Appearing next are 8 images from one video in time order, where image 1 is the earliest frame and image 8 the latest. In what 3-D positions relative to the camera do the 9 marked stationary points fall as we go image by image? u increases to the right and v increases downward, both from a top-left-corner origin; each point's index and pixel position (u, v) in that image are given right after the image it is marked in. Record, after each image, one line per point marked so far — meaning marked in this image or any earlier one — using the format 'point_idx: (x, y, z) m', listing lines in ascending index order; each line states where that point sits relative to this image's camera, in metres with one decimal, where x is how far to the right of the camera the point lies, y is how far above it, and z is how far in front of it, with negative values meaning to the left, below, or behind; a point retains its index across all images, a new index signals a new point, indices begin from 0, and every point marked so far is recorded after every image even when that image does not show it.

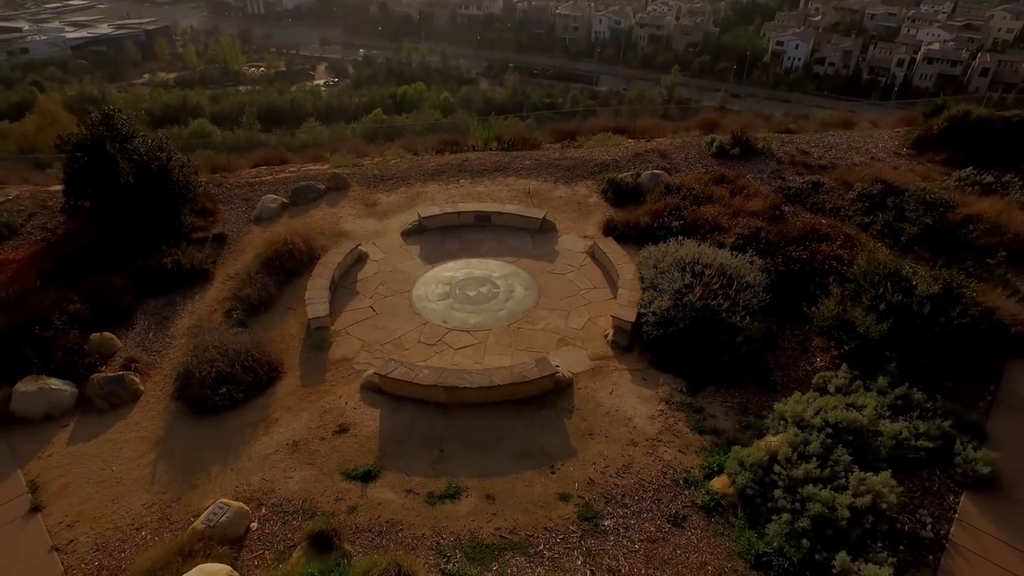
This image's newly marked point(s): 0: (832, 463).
0: (+2.5, -1.4, +5.0) m
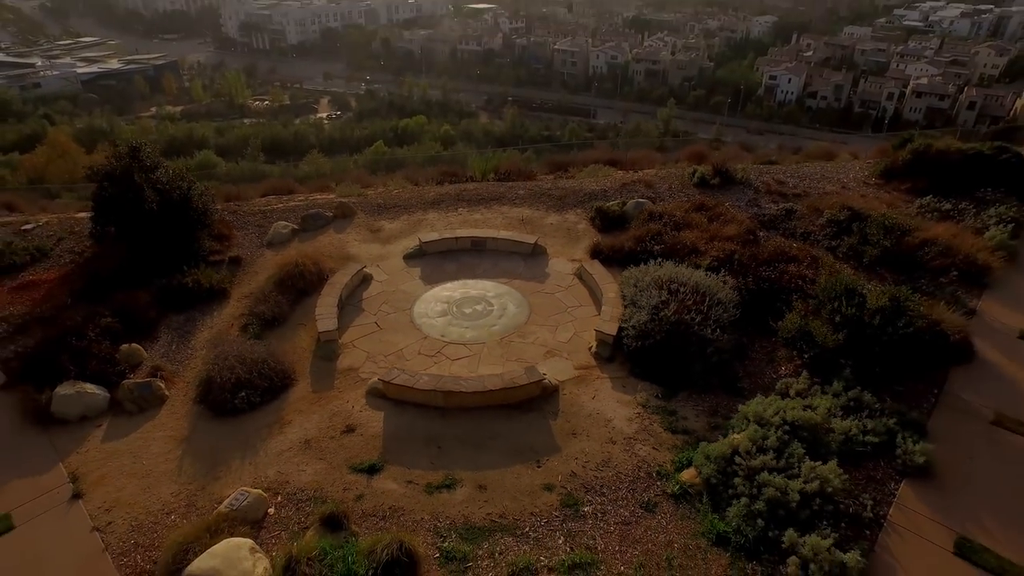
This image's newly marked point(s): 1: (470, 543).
0: (+2.4, -1.5, +5.6) m
1: (-0.3, -2.0, +5.1) m
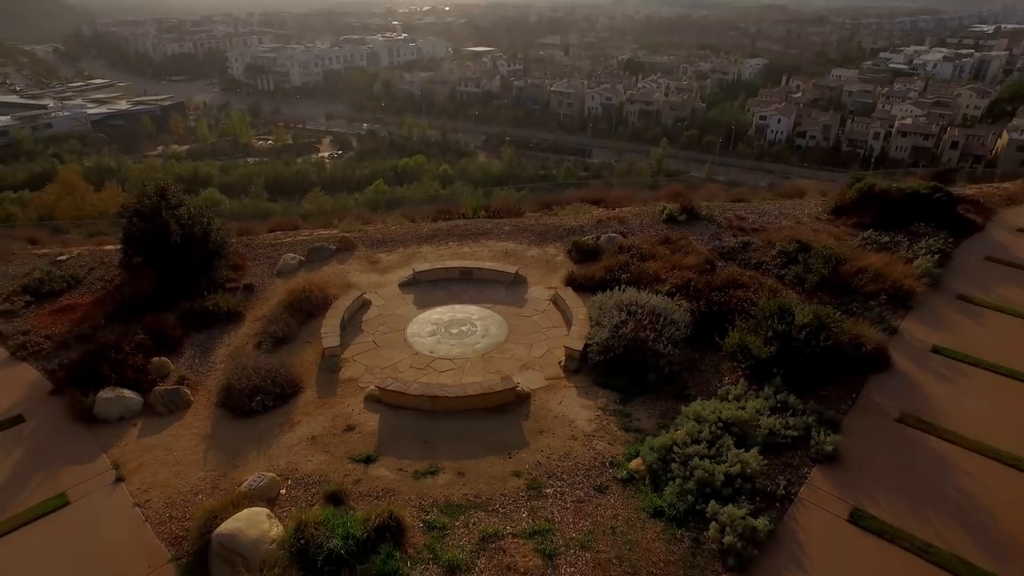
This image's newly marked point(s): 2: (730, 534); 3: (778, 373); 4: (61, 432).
0: (+2.1, -1.6, +6.7) m
1: (-0.6, -2.1, +6.1) m
2: (+1.9, -2.2, +5.7) m
3: (+3.2, -1.0, +7.8) m
4: (-5.1, -1.6, +7.3) m
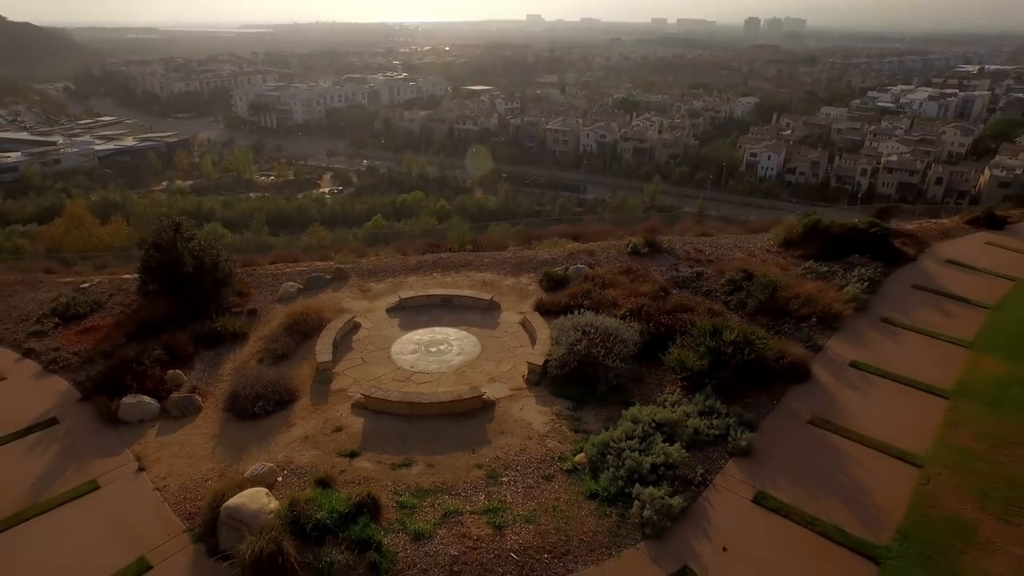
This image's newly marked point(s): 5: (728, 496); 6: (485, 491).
0: (+1.7, -1.9, +7.9) m
1: (-1.1, -2.4, +7.3) m
2: (+1.5, -2.4, +6.9) m
3: (+2.8, -1.3, +9.0) m
4: (-5.6, -1.9, +8.5) m
5: (+2.4, -2.3, +7.3) m
6: (-0.3, -2.3, +7.4) m
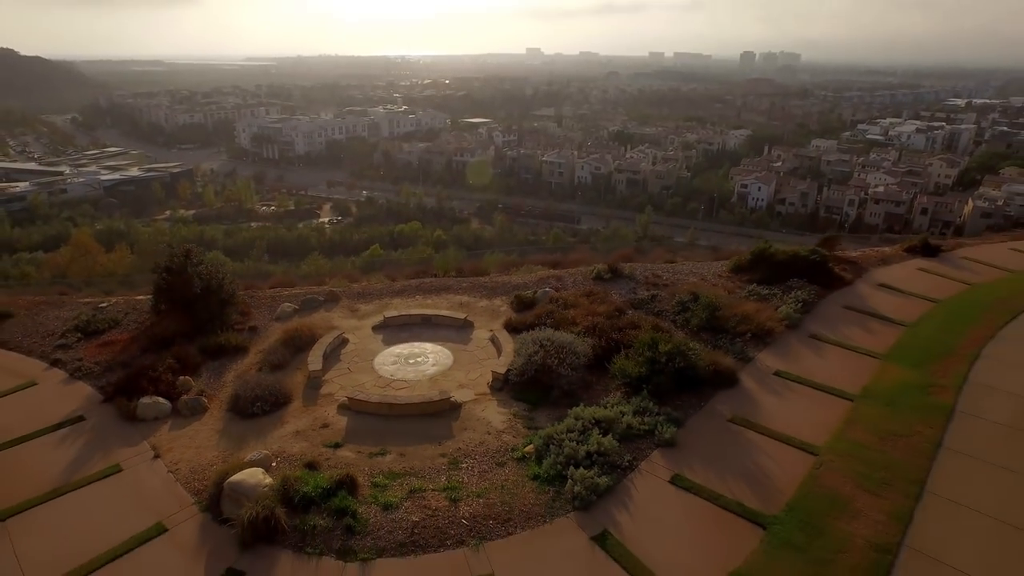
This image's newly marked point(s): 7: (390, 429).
0: (+1.1, -2.1, +9.3) m
1: (-1.7, -2.6, +8.7) m
2: (+0.9, -2.6, +8.3) m
3: (+2.2, -1.6, +10.5) m
4: (-6.2, -2.1, +10.0) m
5: (+1.9, -2.6, +8.7) m
6: (-0.9, -2.5, +8.8) m
7: (-1.9, -2.2, +10.0) m
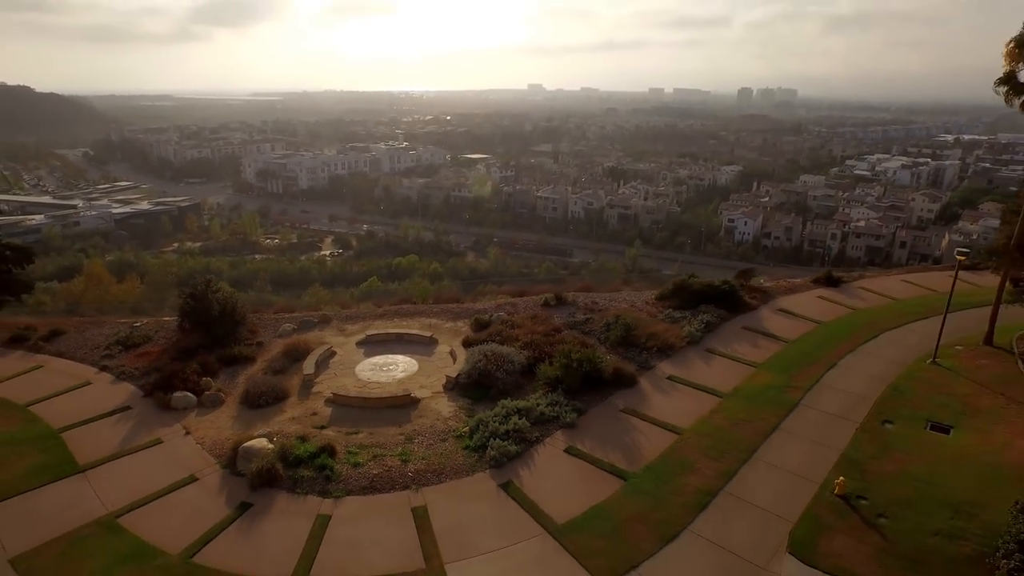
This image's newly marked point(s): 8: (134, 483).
0: (-0.1, -2.5, +12.5) m
1: (-2.8, -2.9, +11.8) m
2: (-0.3, -2.9, +11.4) m
3: (+1.1, -2.1, +13.6) m
4: (-7.3, -2.6, +13.1) m
5: (+0.7, -2.9, +11.8) m
6: (-2.0, -2.9, +11.9) m
7: (-3.0, -2.6, +13.1) m
8: (-6.3, -3.3, +10.8) m
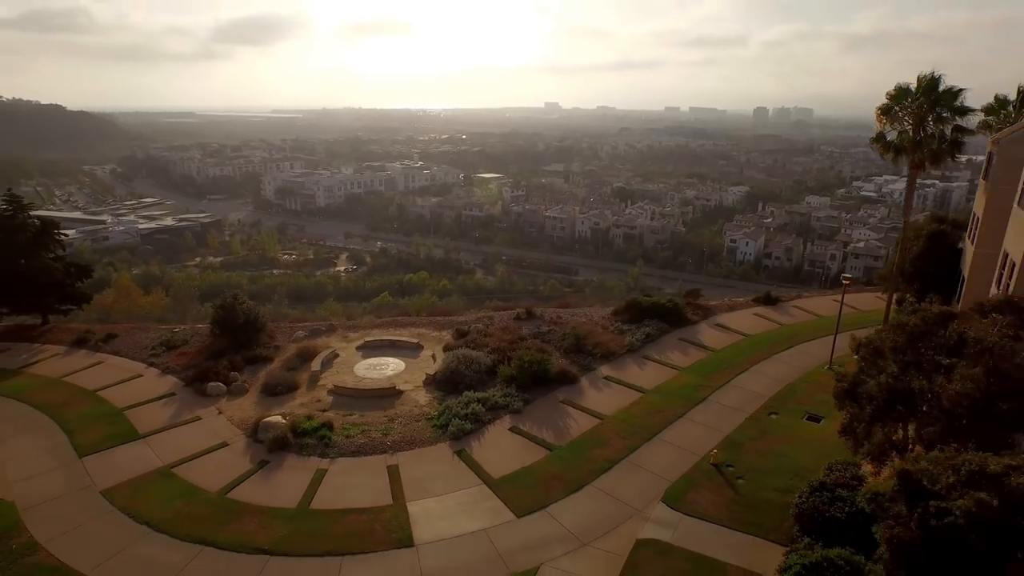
0: (-1.0, -2.9, +15.9) m
1: (-3.8, -3.2, +15.3) m
2: (-1.3, -3.3, +14.8) m
3: (+0.1, -2.5, +17.0) m
4: (-8.3, -2.9, +16.7) m
5: (-0.3, -3.3, +15.2) m
6: (-3.0, -3.2, +15.3) m
7: (-4.0, -3.0, +16.6) m
8: (-7.4, -3.5, +14.3) m
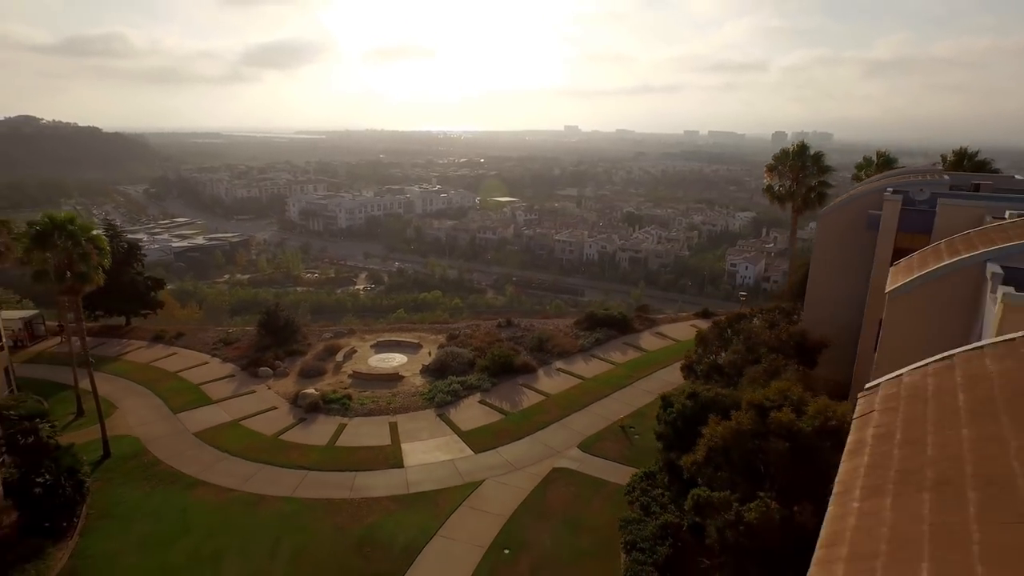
0: (-2.0, -3.3, +21.5) m
1: (-4.8, -3.6, +20.9) m
2: (-2.3, -3.6, +20.4) m
3: (-0.8, -2.9, +22.6) m
4: (-9.2, -3.2, +22.5) m
5: (-1.3, -3.6, +20.7) m
6: (-4.0, -3.6, +21.0) m
7: (-4.9, -3.3, +22.3) m
8: (-8.4, -3.8, +20.1) m
